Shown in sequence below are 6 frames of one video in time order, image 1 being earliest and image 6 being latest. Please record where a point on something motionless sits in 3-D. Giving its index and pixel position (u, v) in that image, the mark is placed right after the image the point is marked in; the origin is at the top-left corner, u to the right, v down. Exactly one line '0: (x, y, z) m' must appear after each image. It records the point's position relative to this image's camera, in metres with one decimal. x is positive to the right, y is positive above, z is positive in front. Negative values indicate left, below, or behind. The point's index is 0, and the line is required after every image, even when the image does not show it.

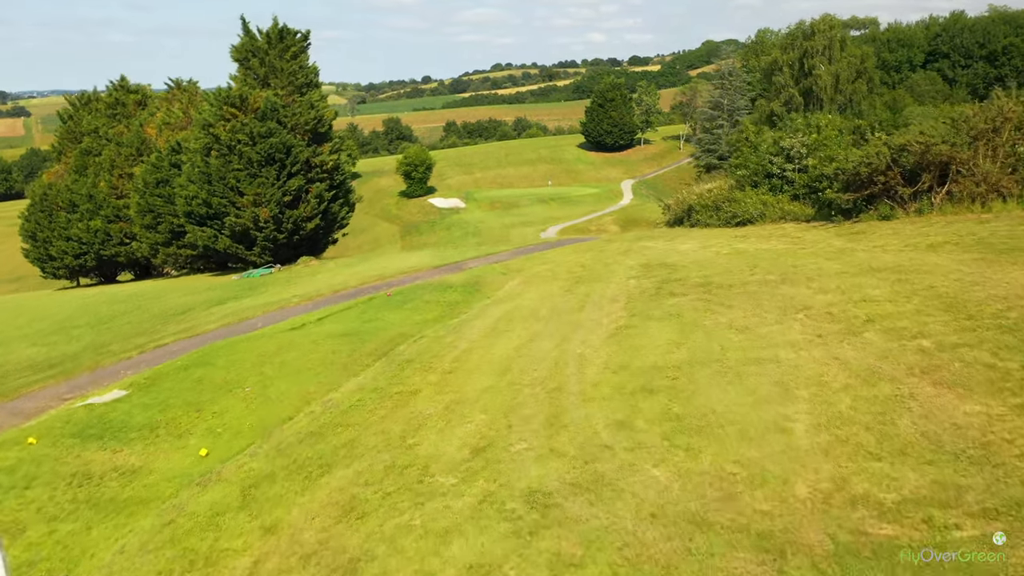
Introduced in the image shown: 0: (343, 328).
0: (-3.9, -0.9, +16.0) m
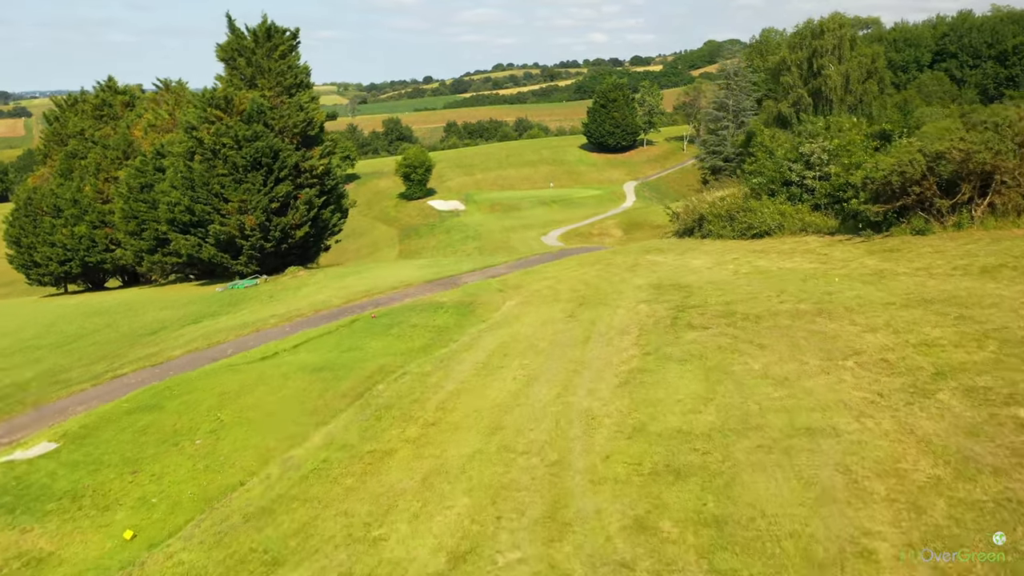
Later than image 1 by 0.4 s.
0: (-4.0, -1.5, +14.2) m
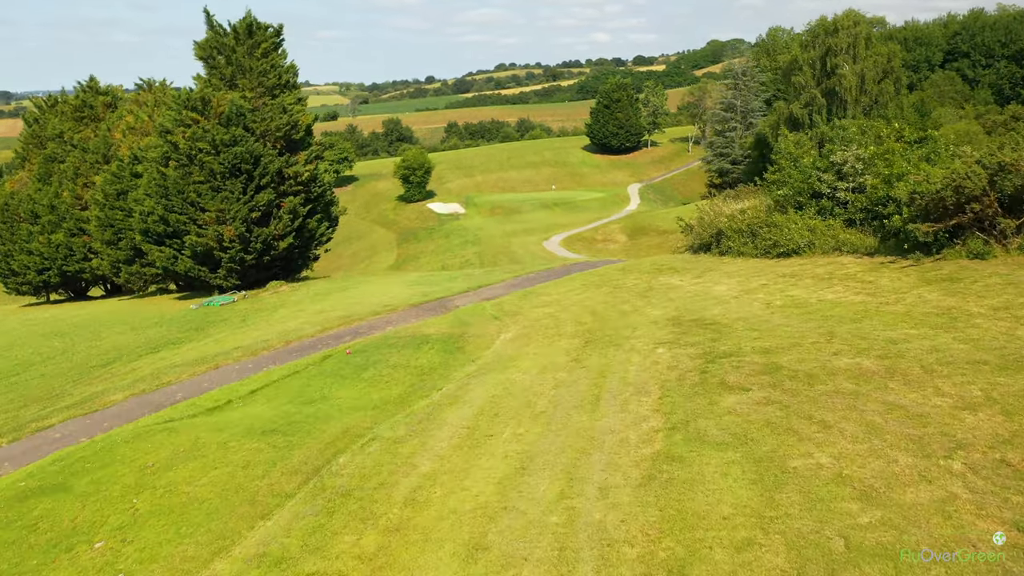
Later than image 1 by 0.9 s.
0: (-4.1, -2.2, +11.9) m
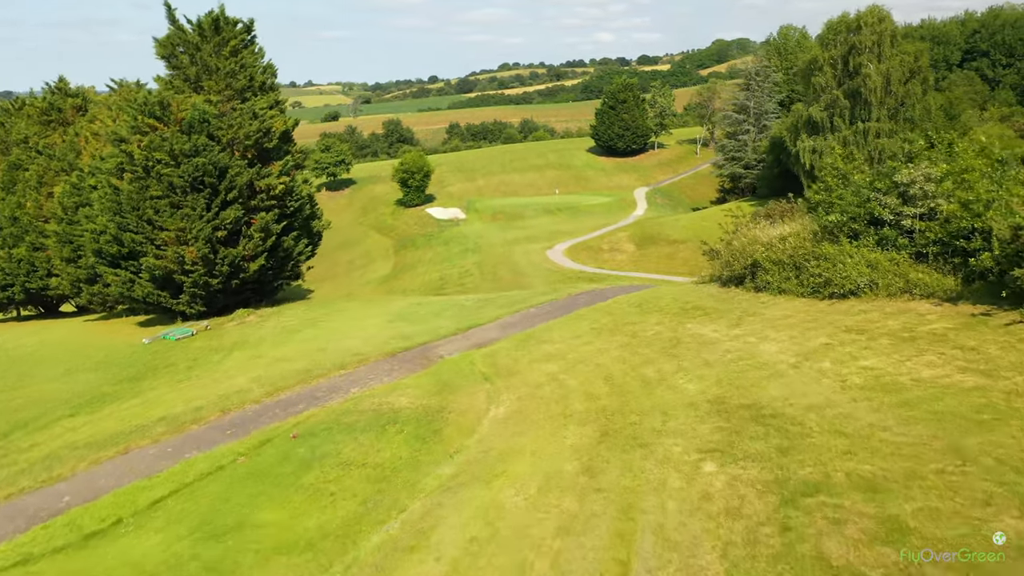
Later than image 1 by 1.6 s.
0: (-4.3, -3.3, +8.4) m
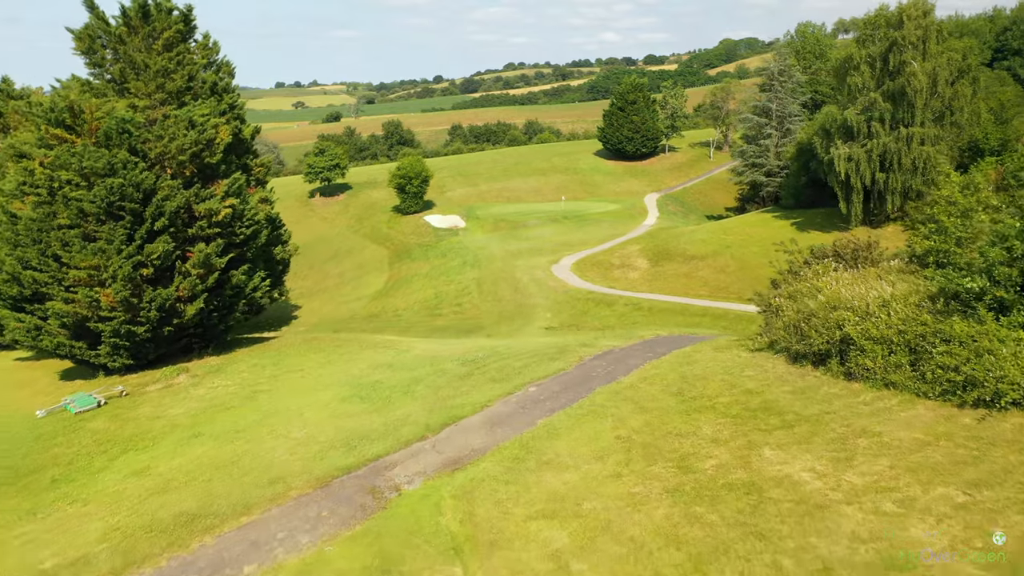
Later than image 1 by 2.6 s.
0: (-4.6, -5.0, +3.0) m
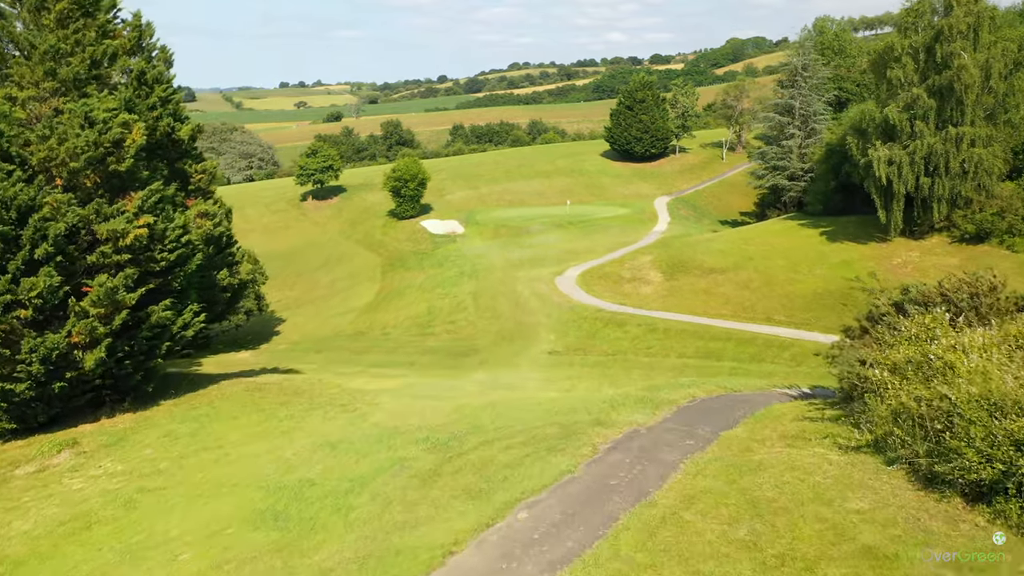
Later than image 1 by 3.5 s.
0: (-4.9, -6.1, -2.2) m
